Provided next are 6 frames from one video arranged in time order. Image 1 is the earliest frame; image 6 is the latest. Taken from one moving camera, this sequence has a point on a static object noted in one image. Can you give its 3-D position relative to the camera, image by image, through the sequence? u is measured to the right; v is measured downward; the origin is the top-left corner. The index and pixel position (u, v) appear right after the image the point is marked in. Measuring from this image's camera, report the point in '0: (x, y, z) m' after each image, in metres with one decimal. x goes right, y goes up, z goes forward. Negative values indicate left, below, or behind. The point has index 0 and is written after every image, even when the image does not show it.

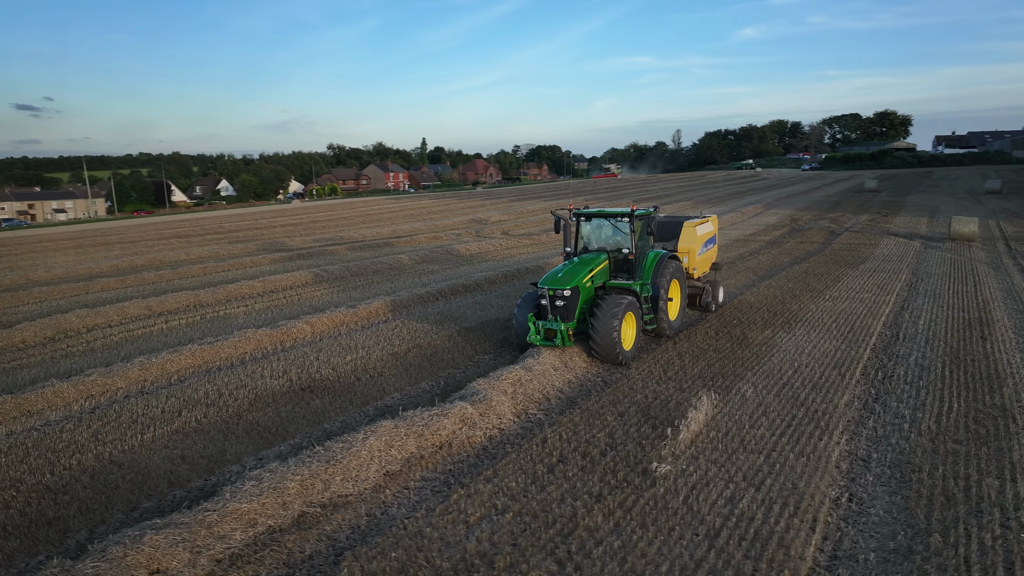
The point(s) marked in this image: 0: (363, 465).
0: (-1.1, -1.4, +5.3) m
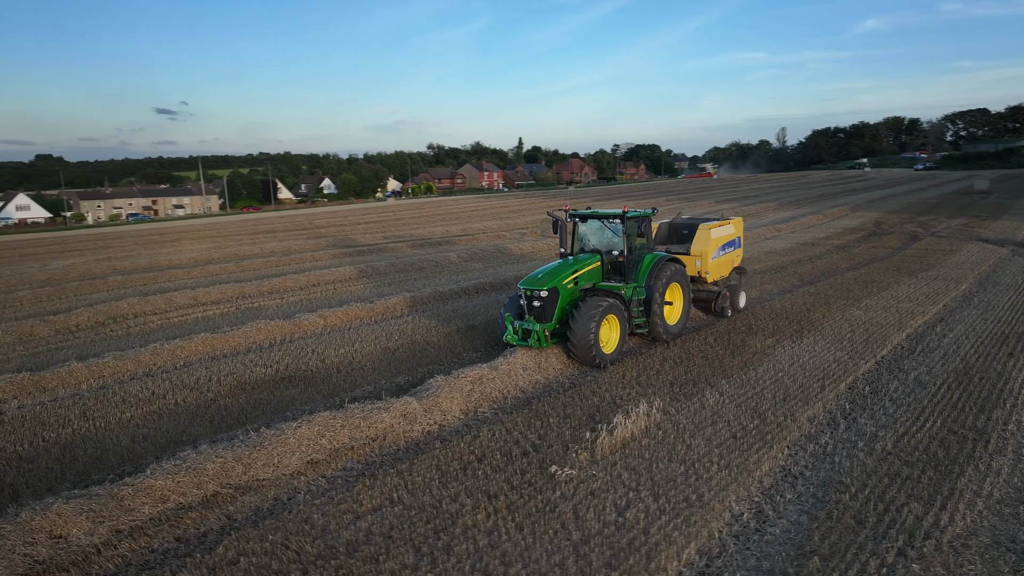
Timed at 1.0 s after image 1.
0: (-1.8, -1.3, +5.6) m
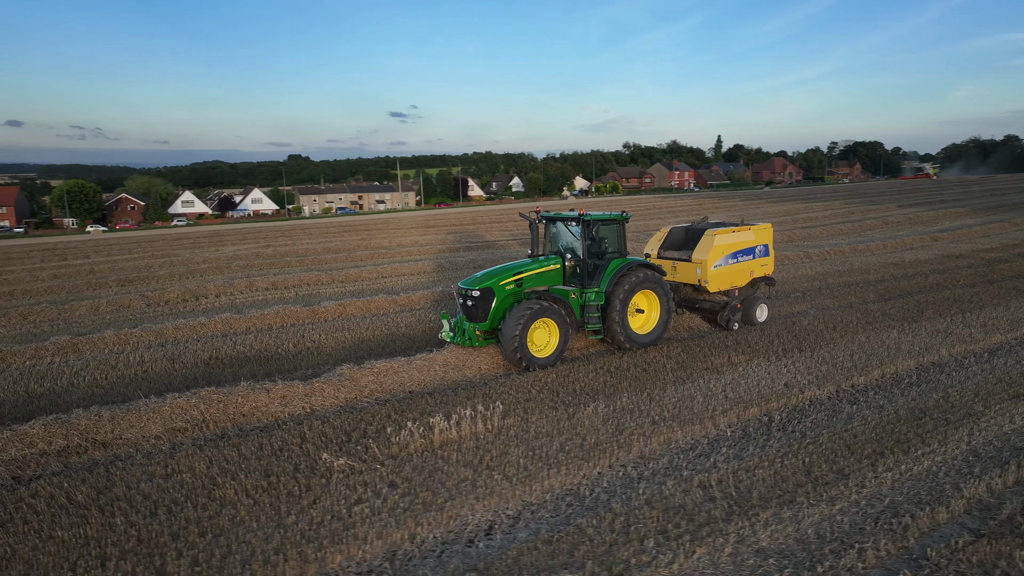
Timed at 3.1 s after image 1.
0: (-3.2, -1.2, +6.3) m
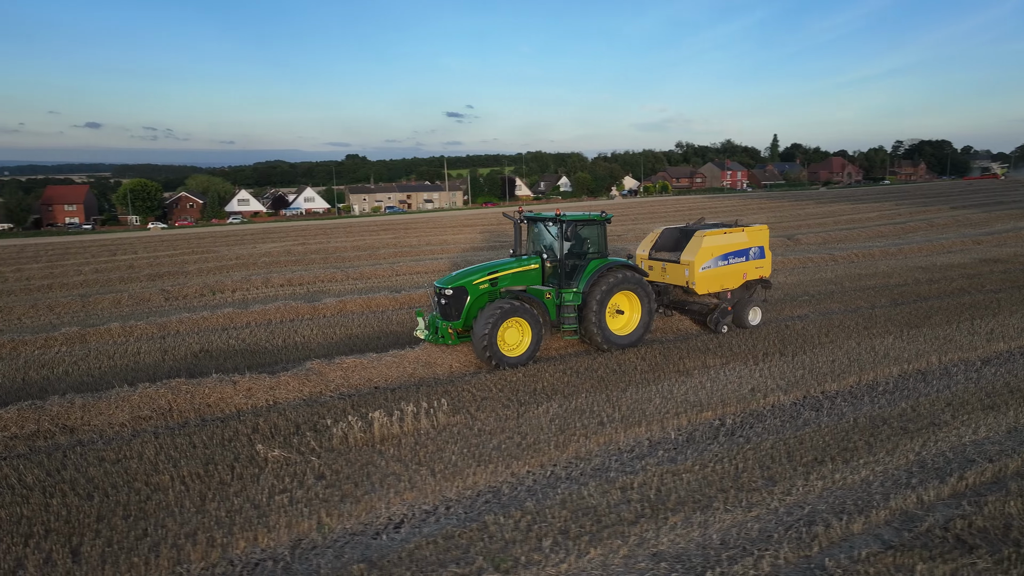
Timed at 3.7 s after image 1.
0: (-3.7, -1.1, +6.6) m
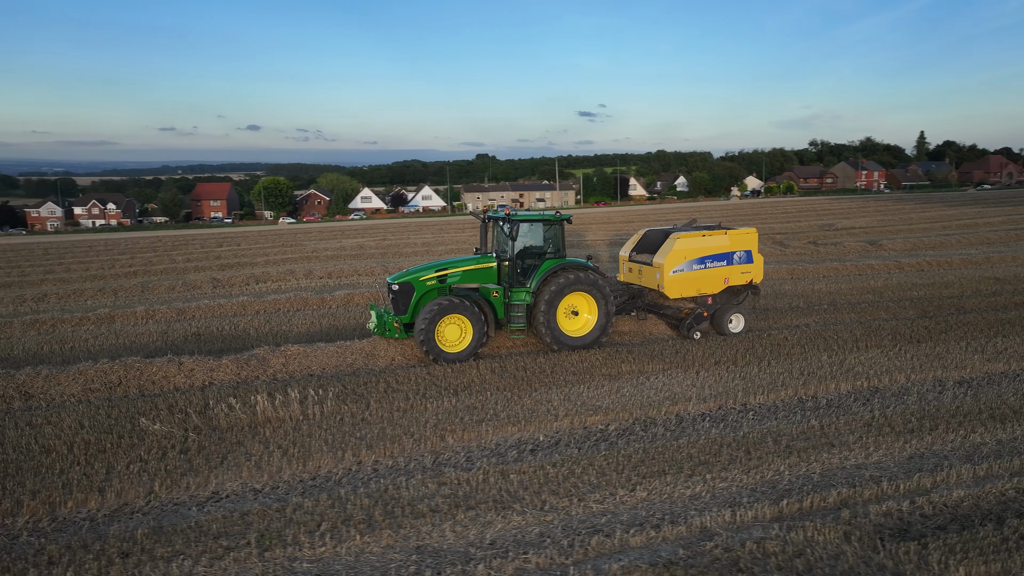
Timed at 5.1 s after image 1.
0: (-4.6, -1.0, +7.5) m
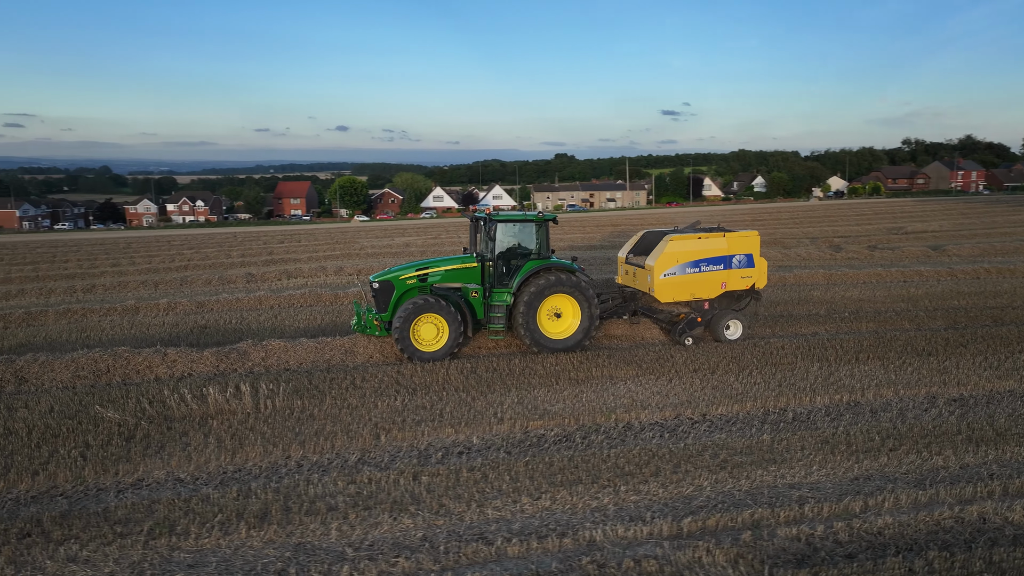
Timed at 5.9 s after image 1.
0: (-5.0, -0.9, +7.9) m
